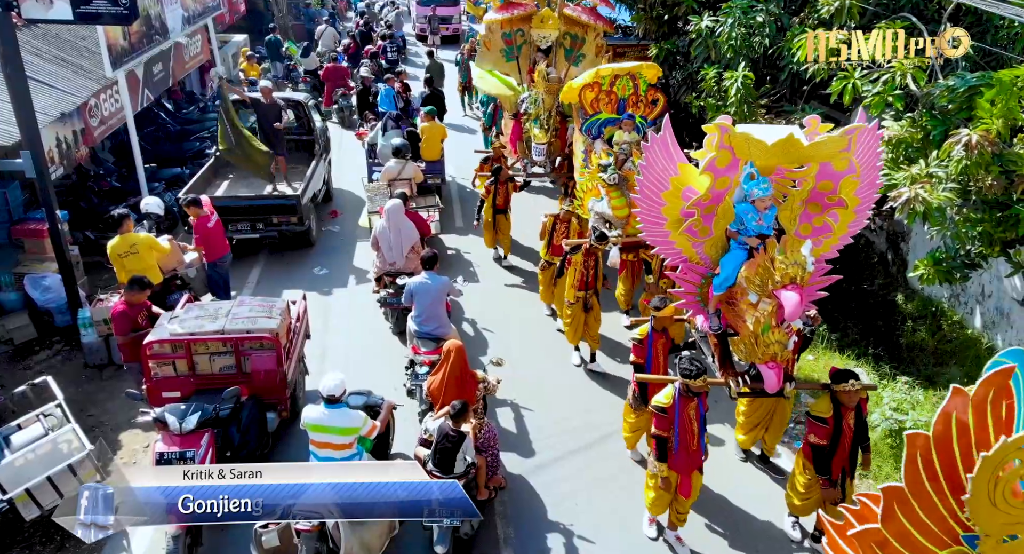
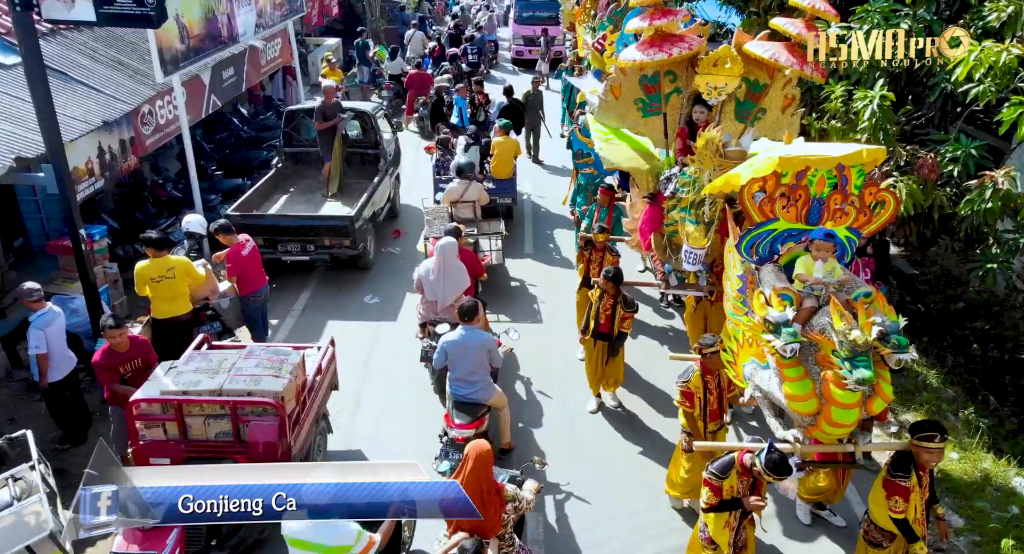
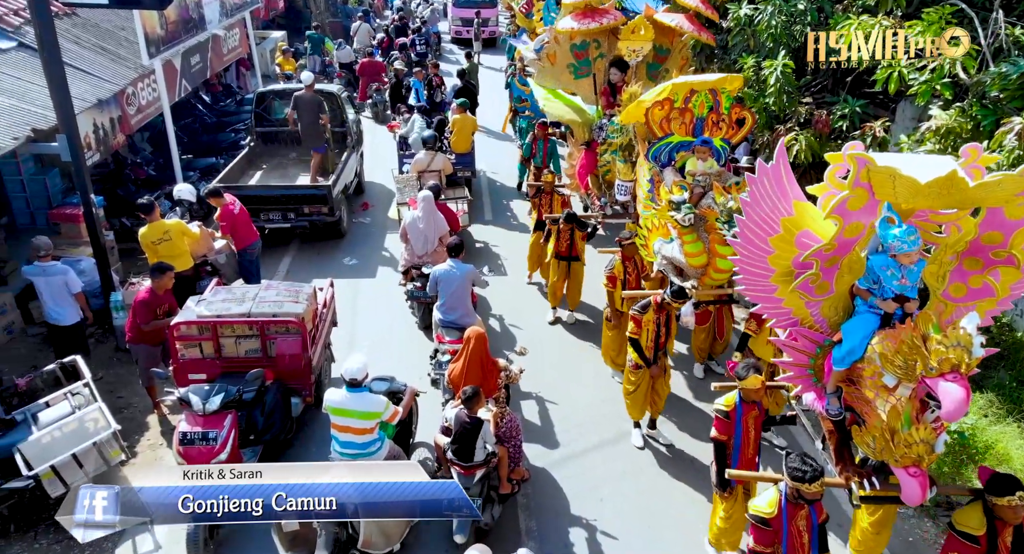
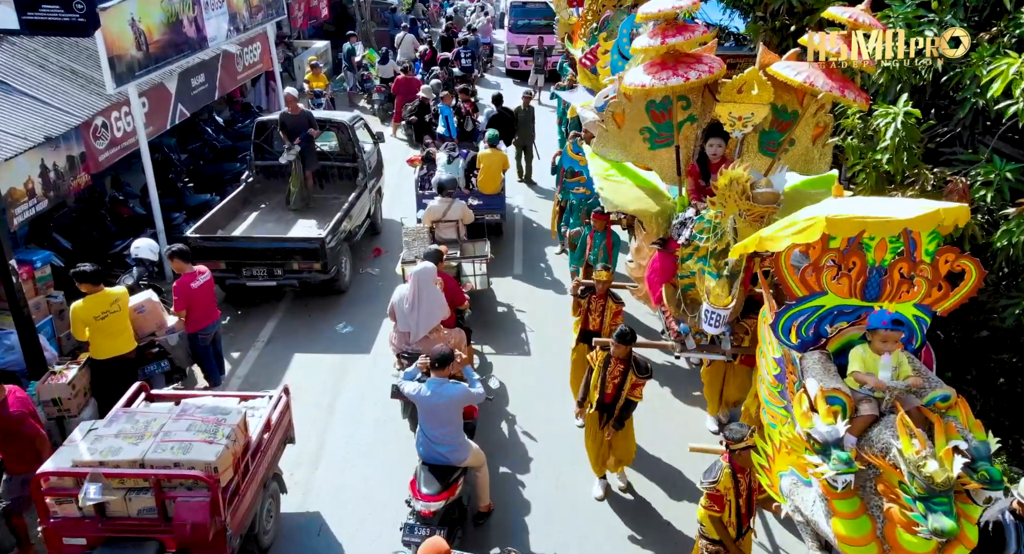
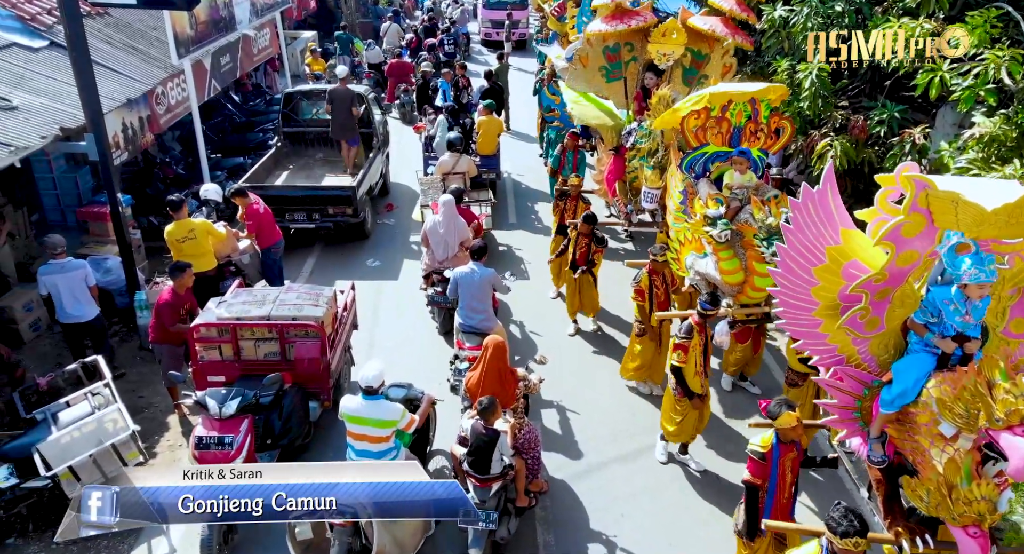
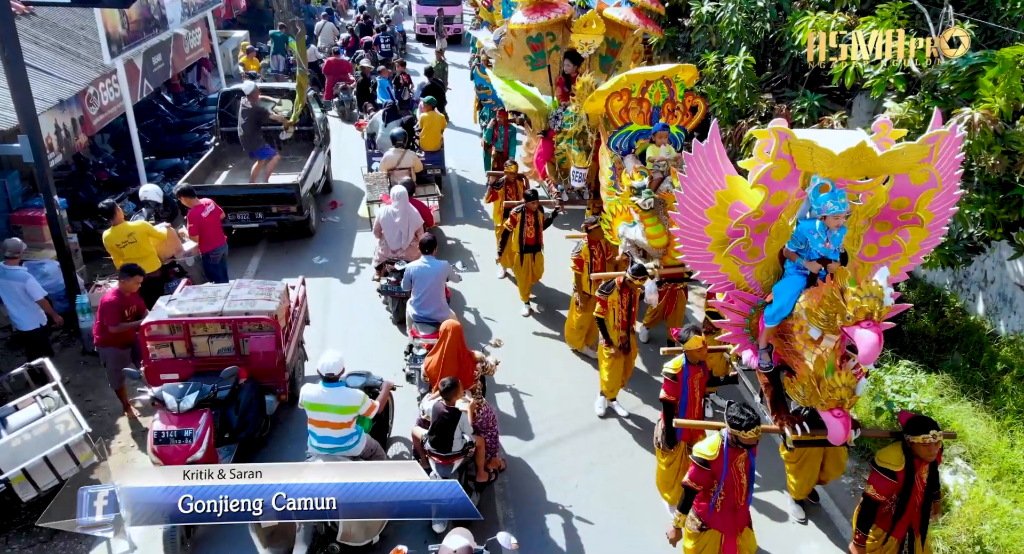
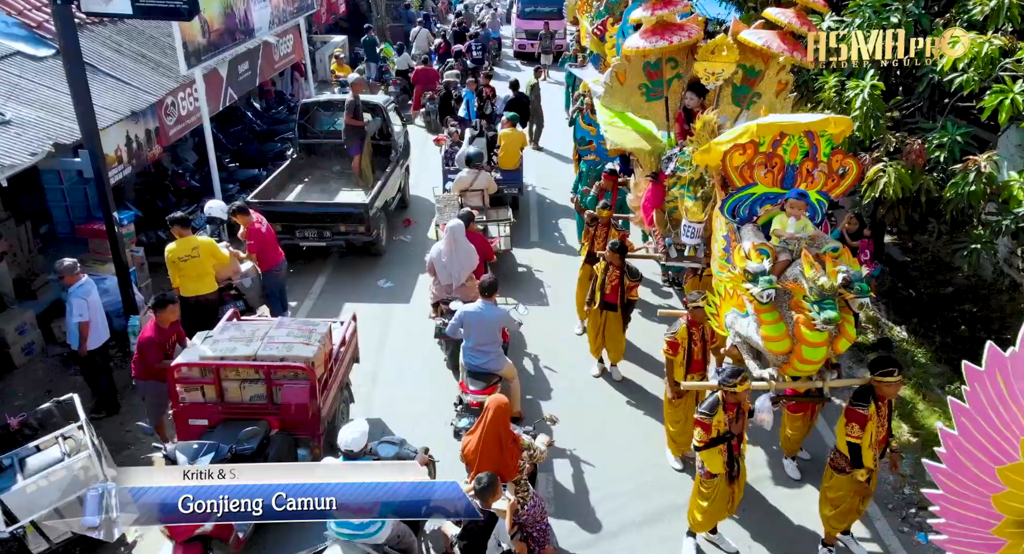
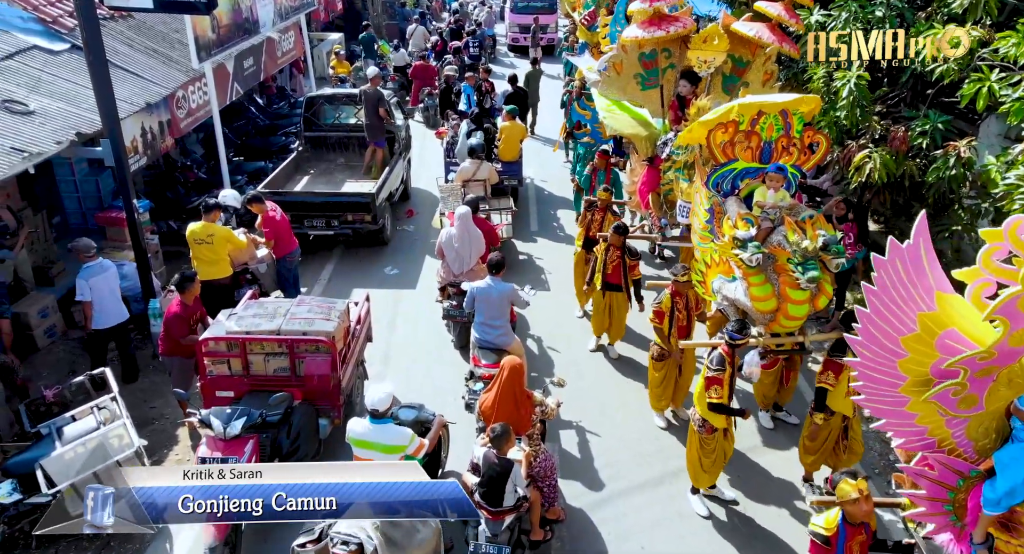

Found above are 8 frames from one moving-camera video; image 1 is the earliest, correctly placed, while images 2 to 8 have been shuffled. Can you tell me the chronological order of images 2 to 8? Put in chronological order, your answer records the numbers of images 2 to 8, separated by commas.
6, 3, 5, 8, 7, 2, 4
